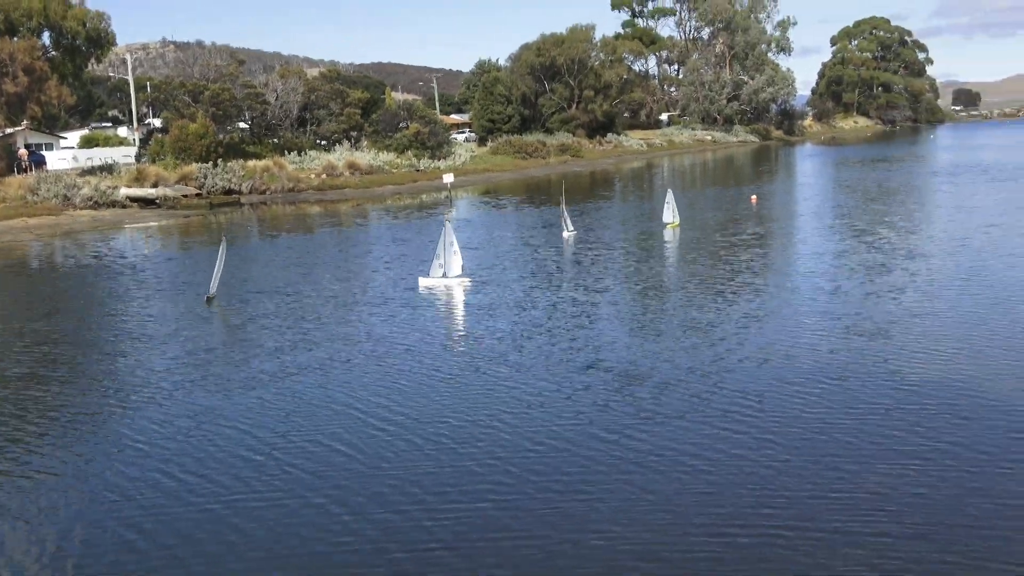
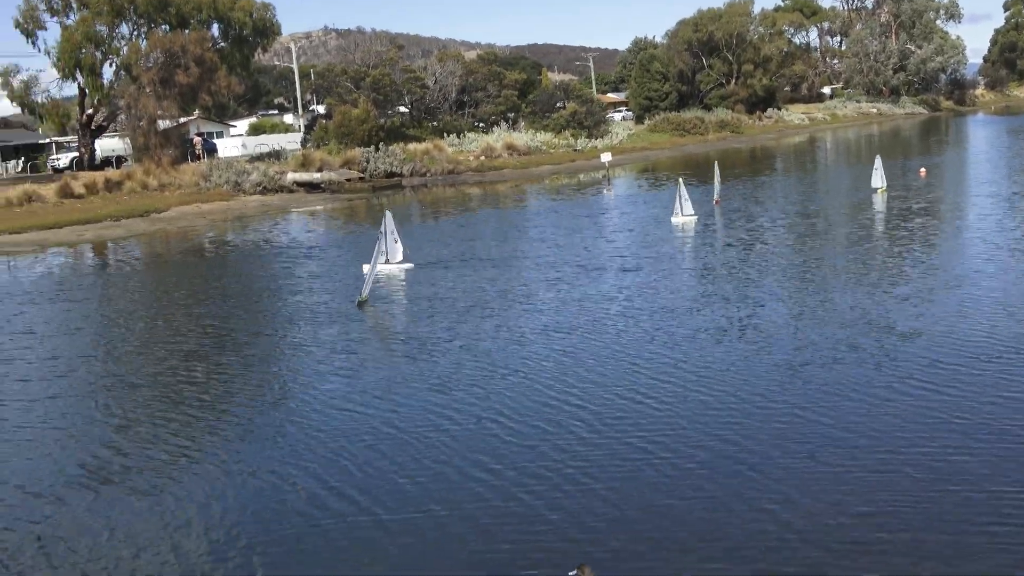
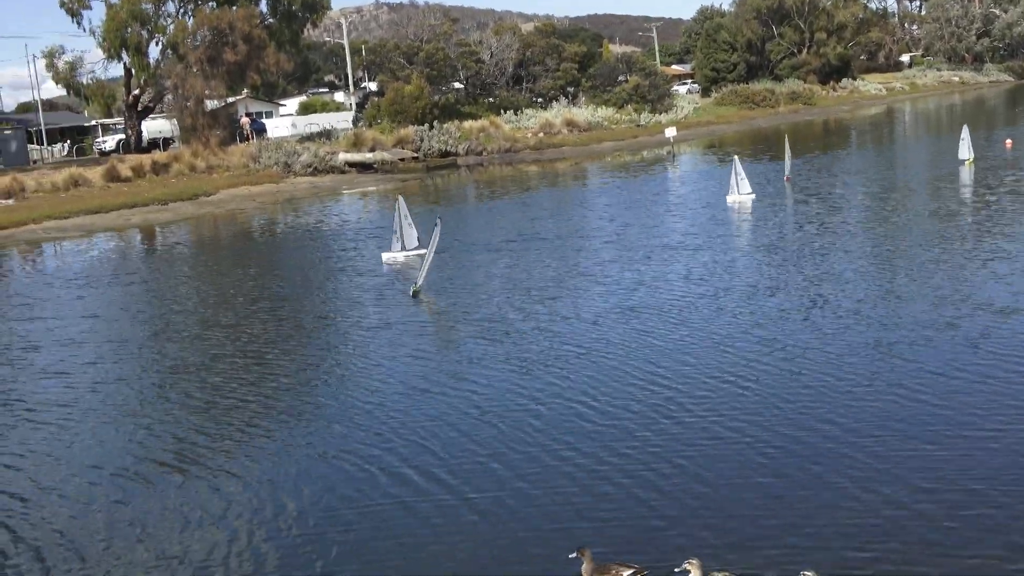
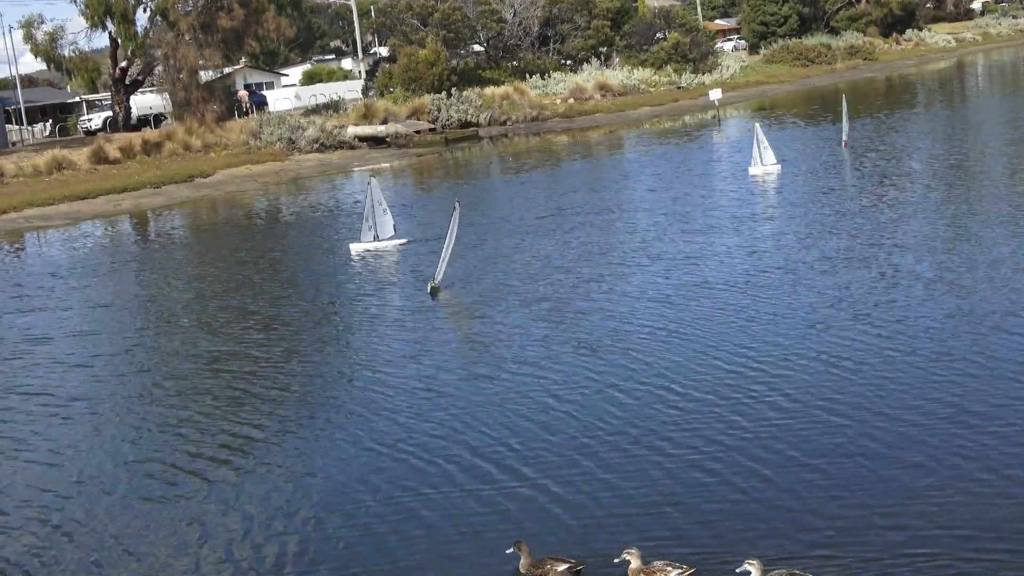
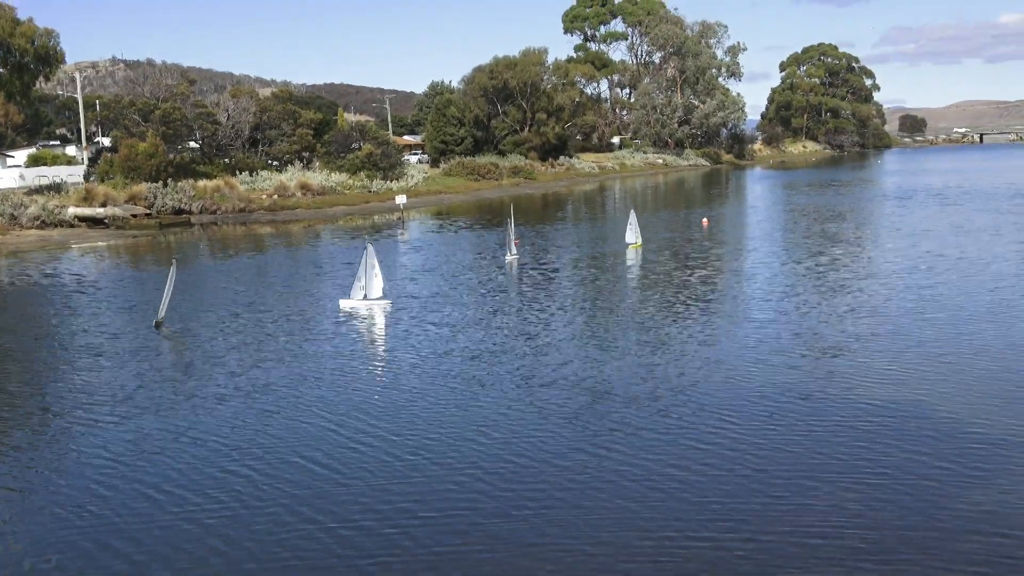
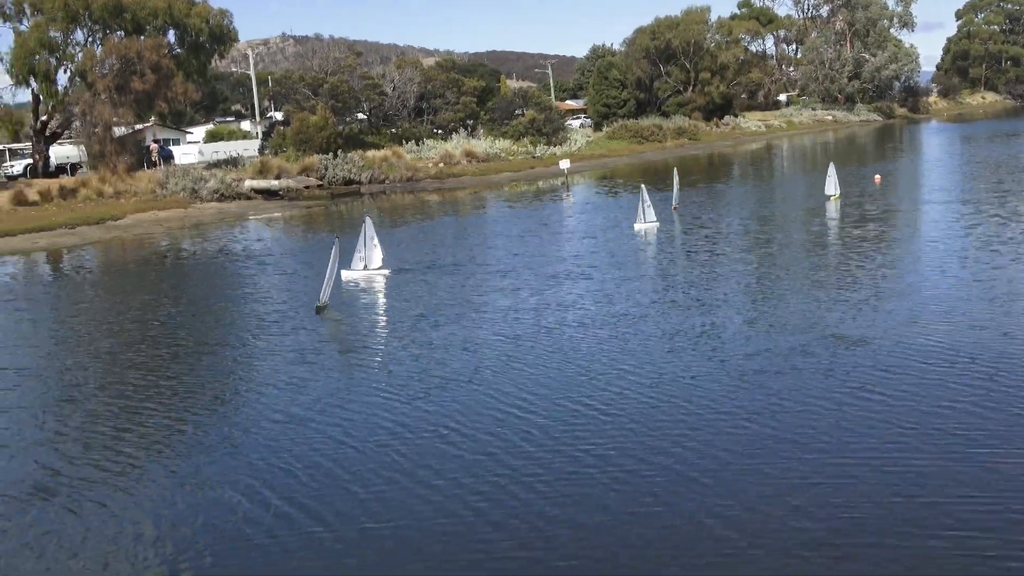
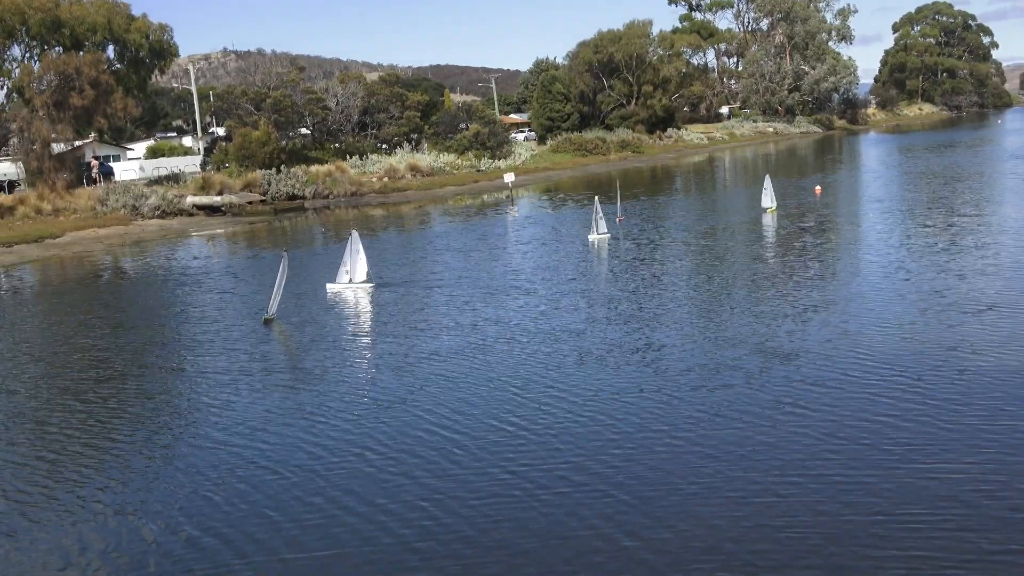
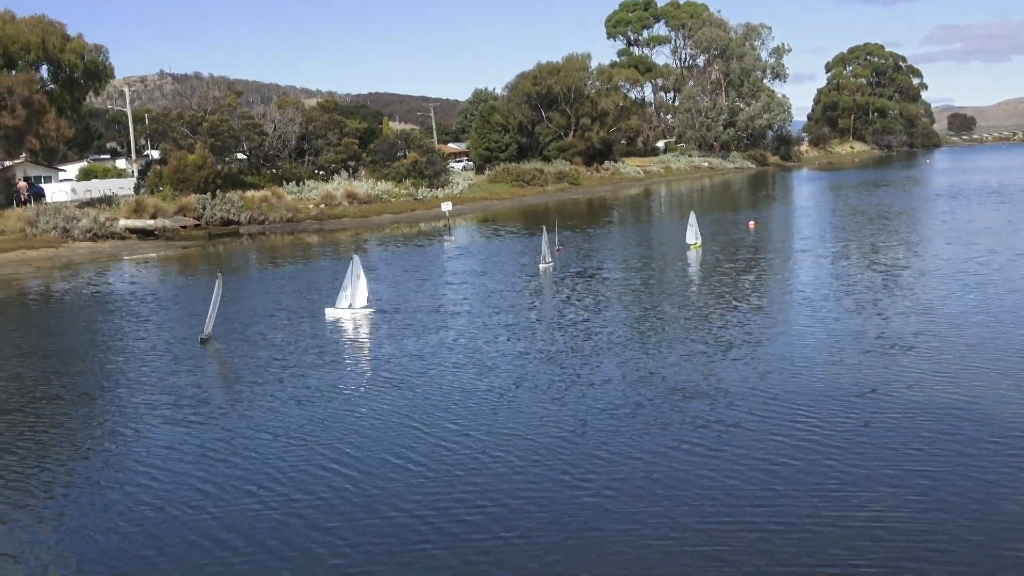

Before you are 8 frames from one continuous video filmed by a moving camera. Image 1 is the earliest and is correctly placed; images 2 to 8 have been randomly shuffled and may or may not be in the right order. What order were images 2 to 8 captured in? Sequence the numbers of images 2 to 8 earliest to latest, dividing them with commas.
5, 8, 7, 6, 2, 3, 4
